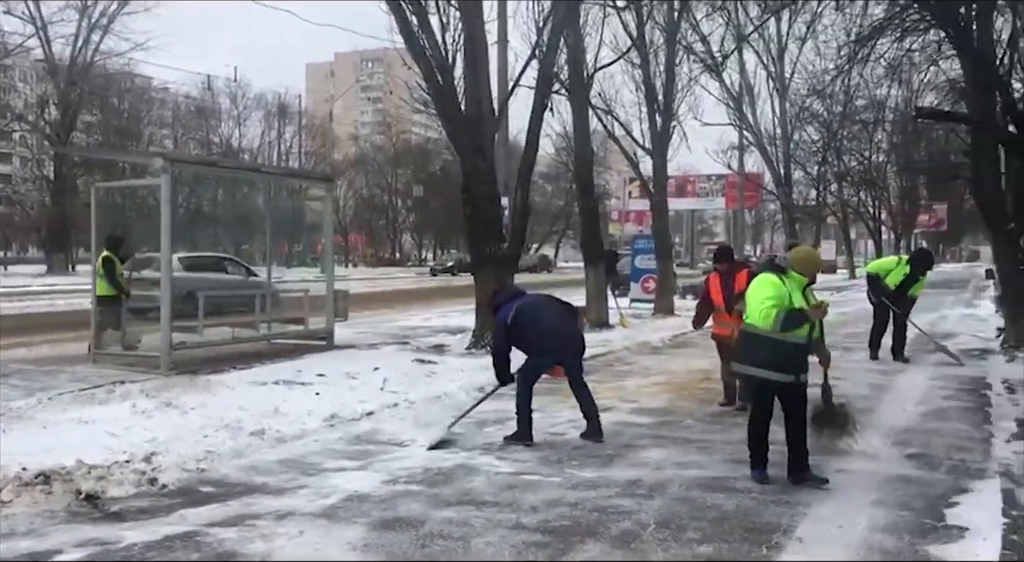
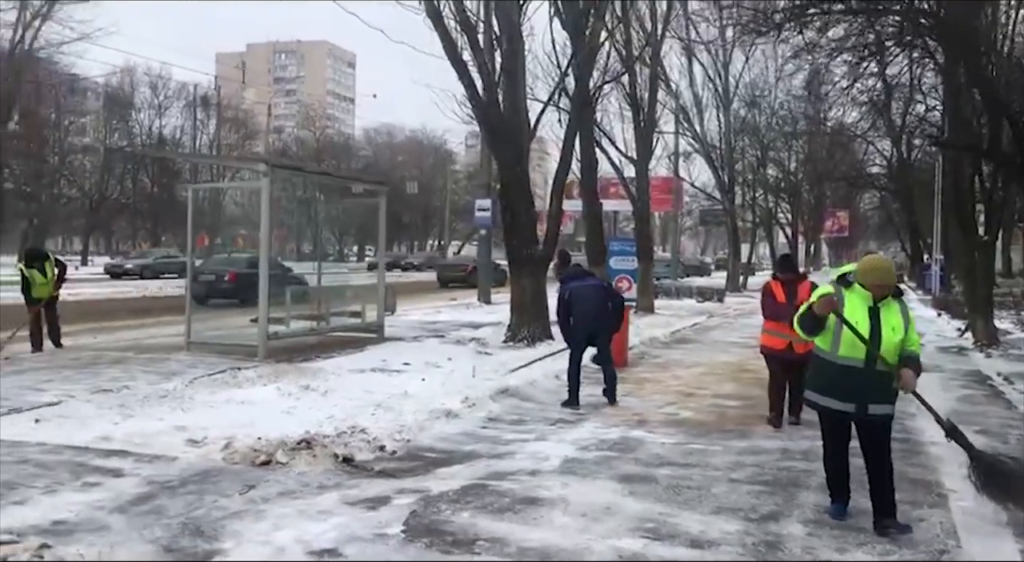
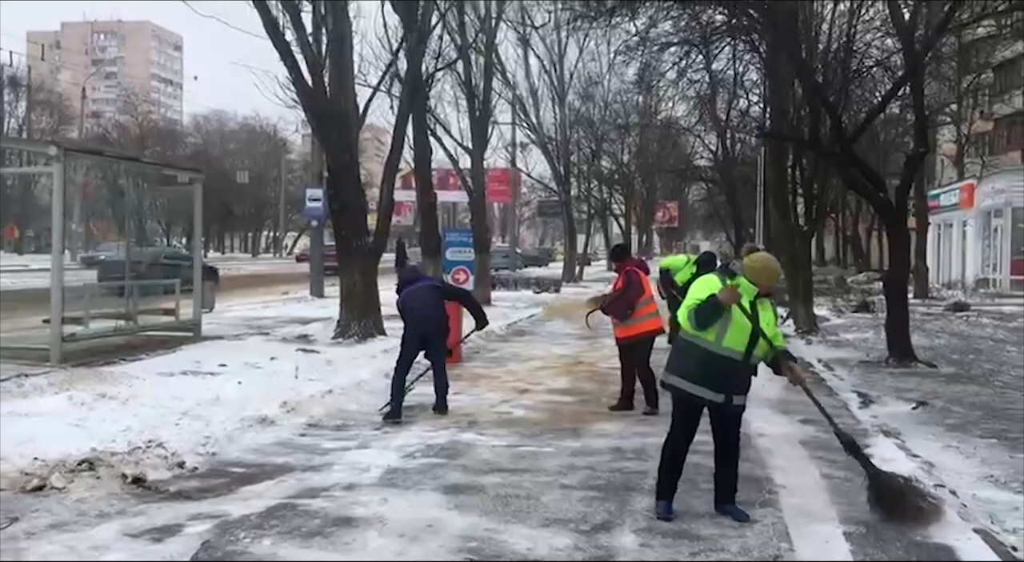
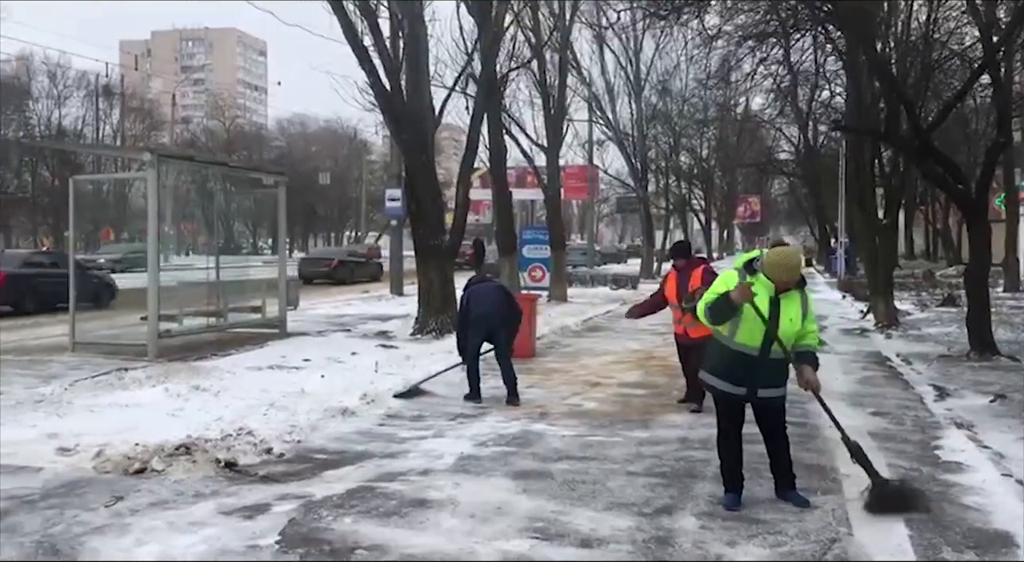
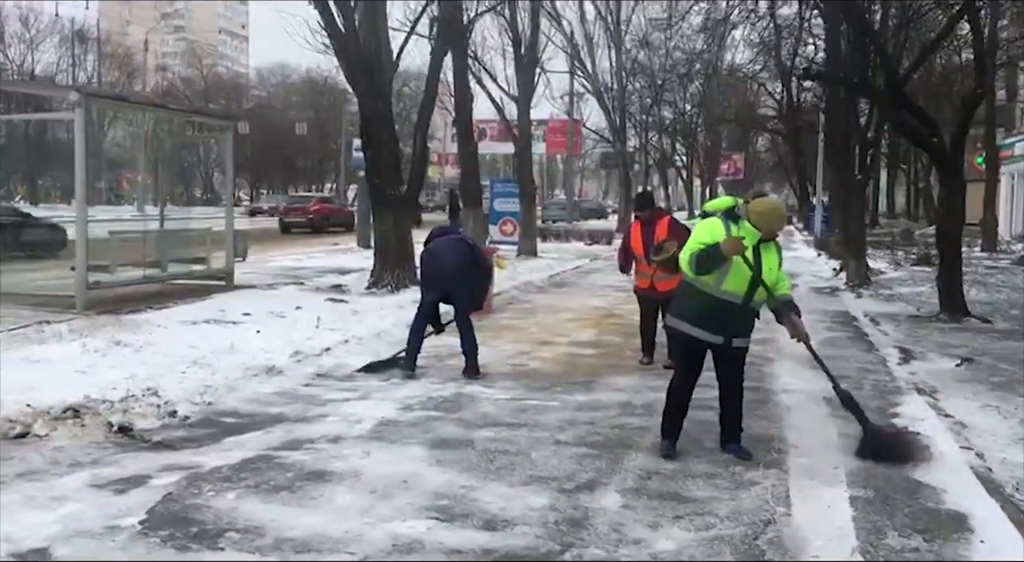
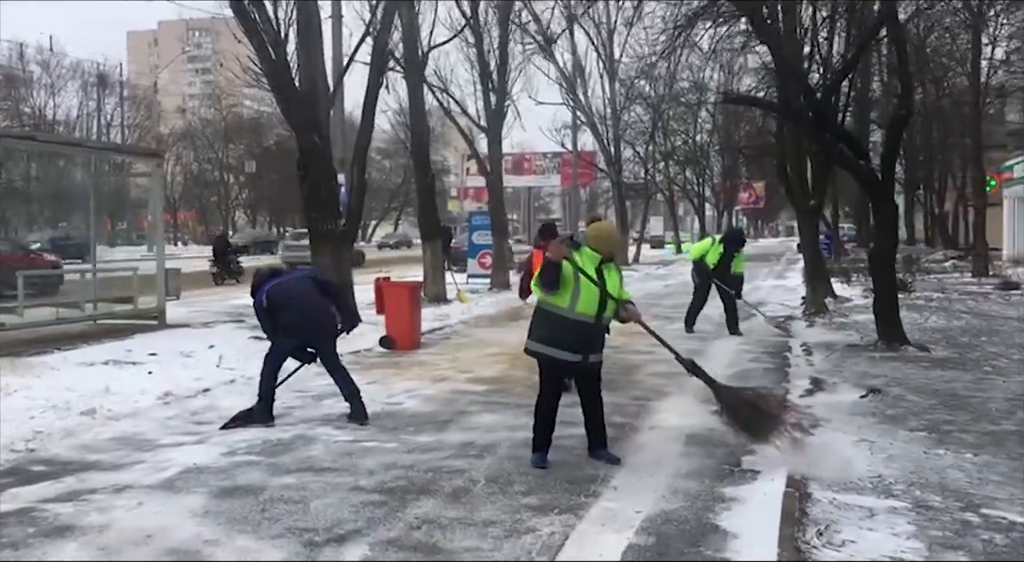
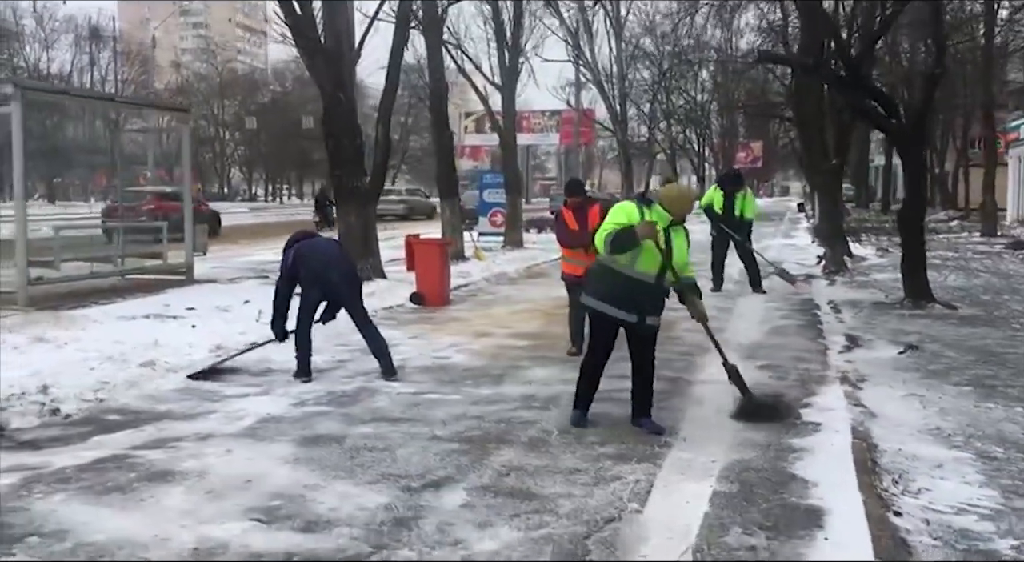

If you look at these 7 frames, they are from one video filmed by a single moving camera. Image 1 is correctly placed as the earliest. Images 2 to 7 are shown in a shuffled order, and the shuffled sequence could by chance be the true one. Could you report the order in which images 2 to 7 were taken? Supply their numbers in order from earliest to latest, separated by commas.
6, 7, 5, 3, 4, 2
